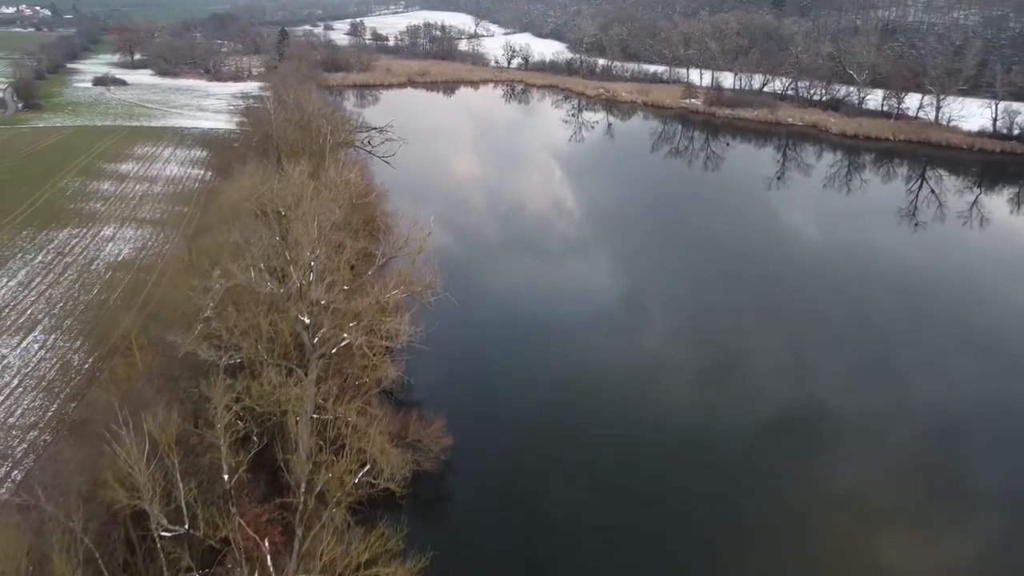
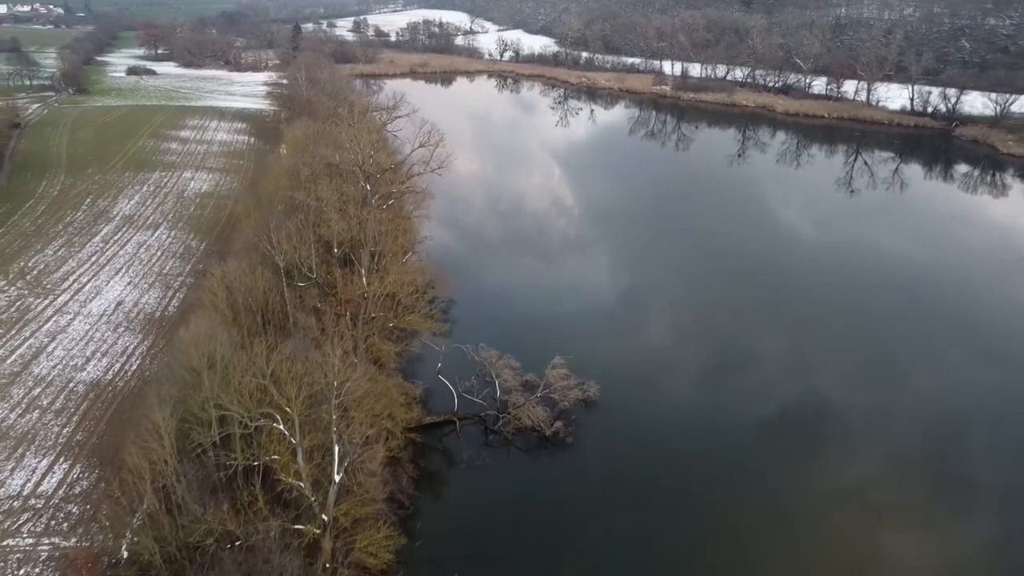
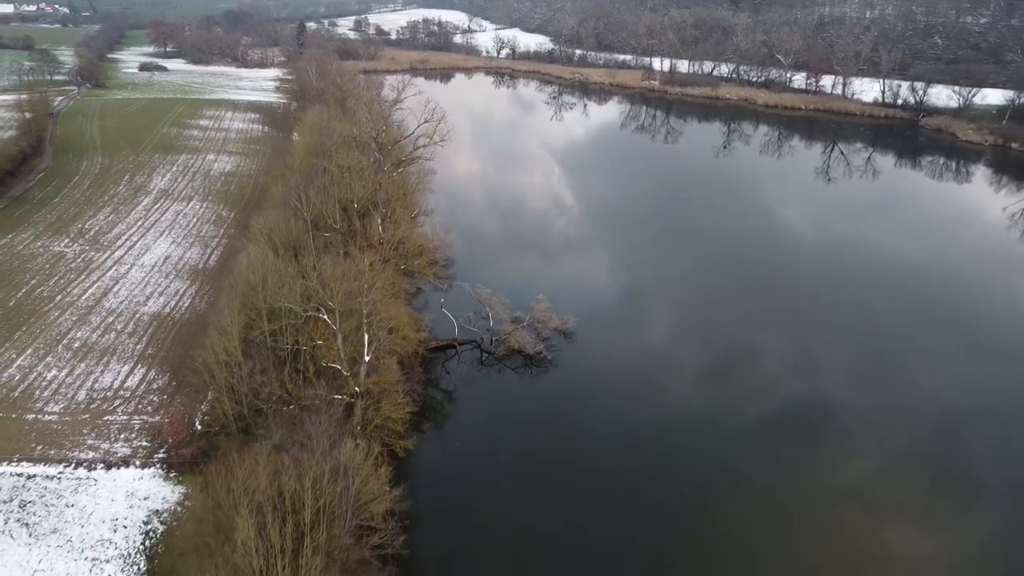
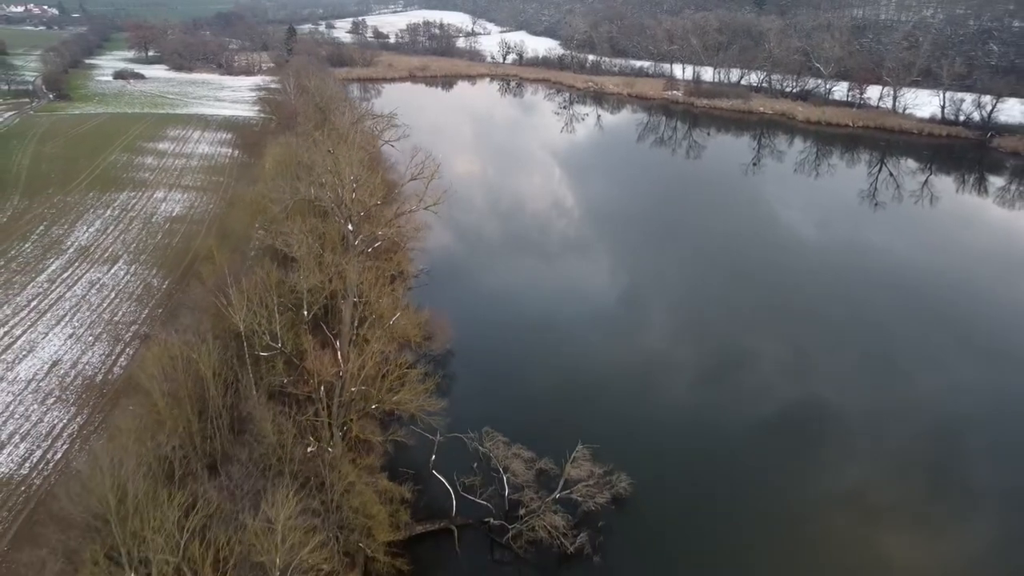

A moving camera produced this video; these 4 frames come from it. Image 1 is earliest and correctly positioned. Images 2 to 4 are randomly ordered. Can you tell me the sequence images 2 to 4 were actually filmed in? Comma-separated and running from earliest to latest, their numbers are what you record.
4, 2, 3
